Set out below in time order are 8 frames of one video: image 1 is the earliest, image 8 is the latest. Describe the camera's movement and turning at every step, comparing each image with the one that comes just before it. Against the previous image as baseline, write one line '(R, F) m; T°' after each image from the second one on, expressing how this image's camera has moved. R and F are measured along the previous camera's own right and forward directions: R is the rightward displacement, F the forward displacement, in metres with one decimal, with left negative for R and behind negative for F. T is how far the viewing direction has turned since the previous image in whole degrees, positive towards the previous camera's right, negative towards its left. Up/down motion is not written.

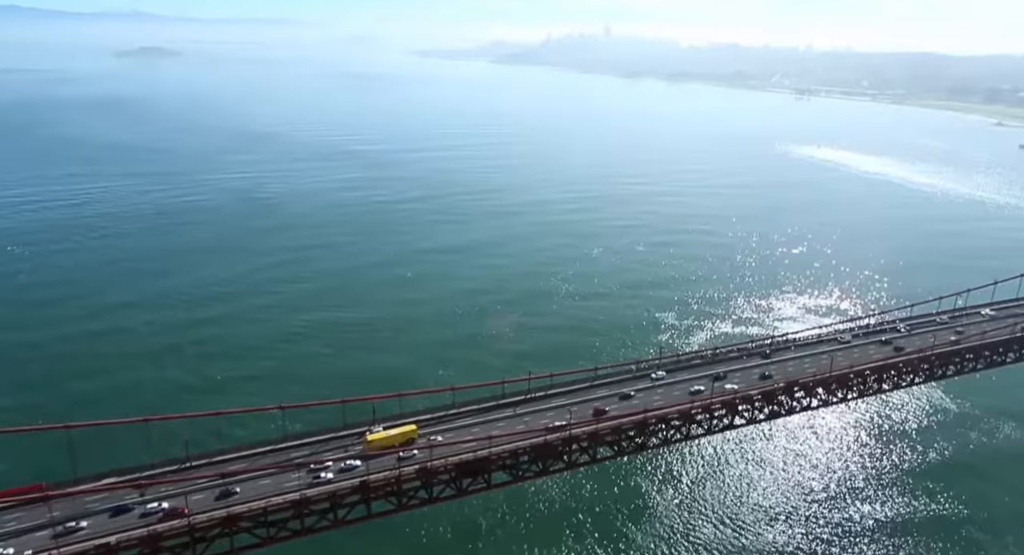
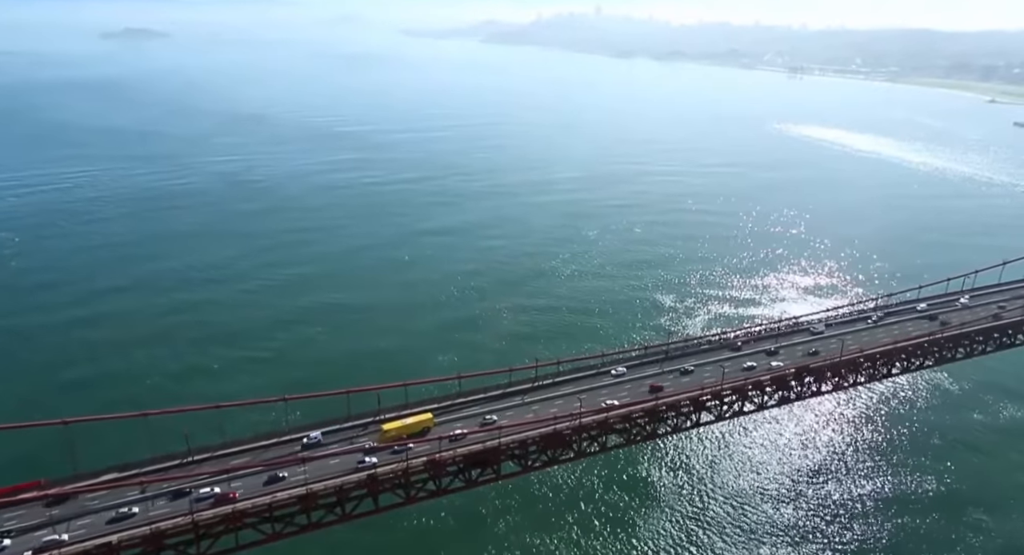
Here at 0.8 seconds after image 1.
(+6.5, -0.1) m; -2°
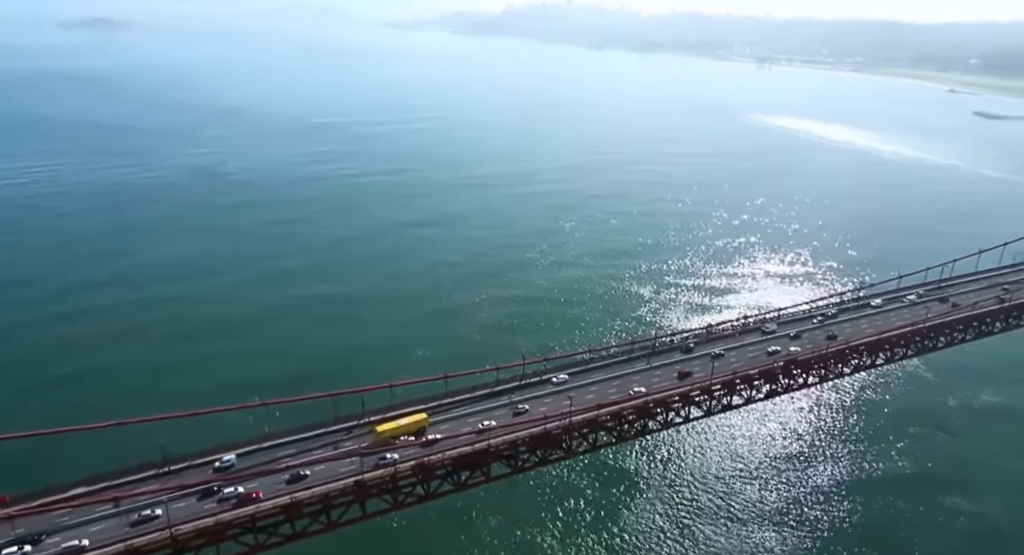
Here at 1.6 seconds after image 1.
(-0.2, +0.4) m; +2°
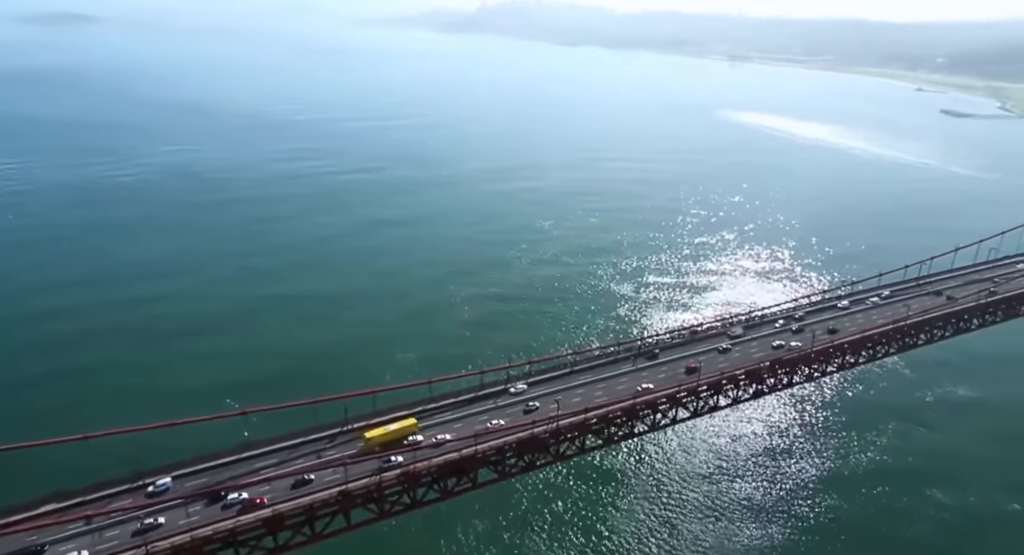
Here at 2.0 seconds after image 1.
(-0.1, +0.3) m; +2°
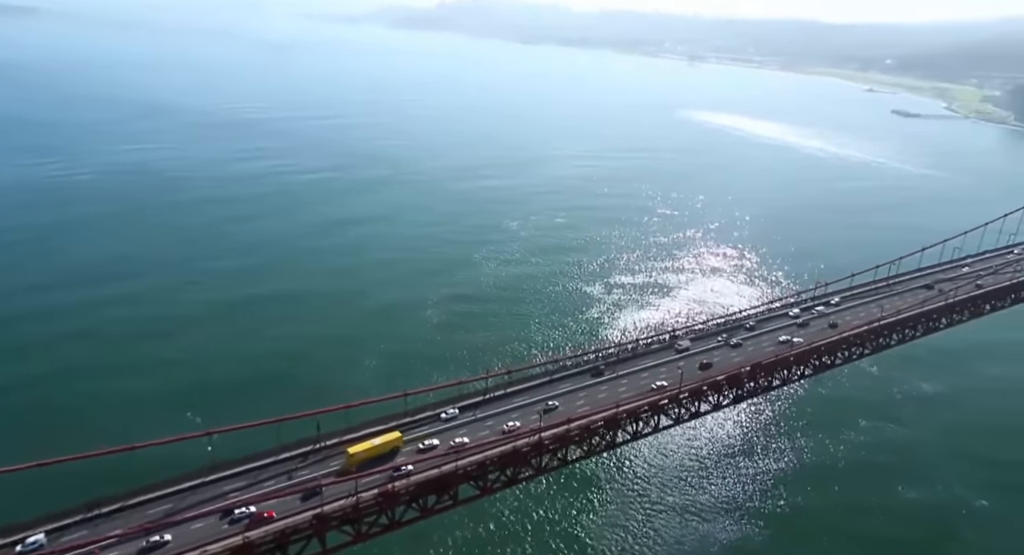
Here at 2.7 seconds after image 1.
(-0.2, +0.5) m; +3°
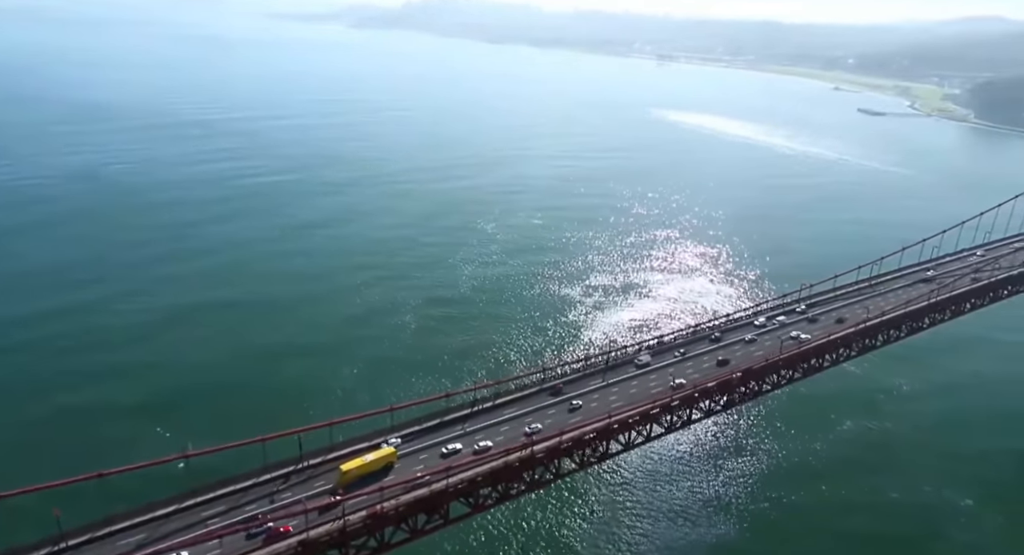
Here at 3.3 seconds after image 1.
(-0.2, +0.4) m; +2°
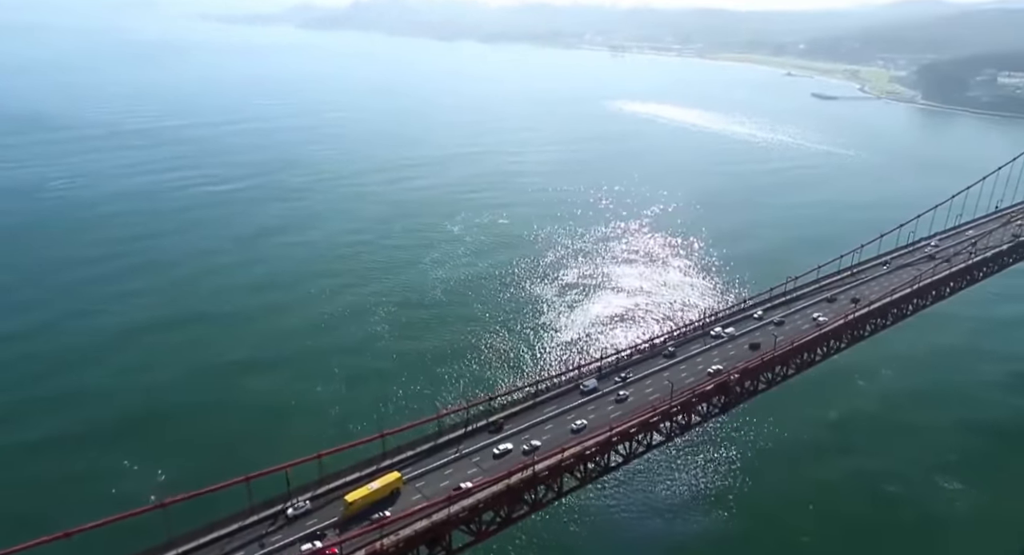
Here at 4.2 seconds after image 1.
(-0.4, +0.7) m; +3°
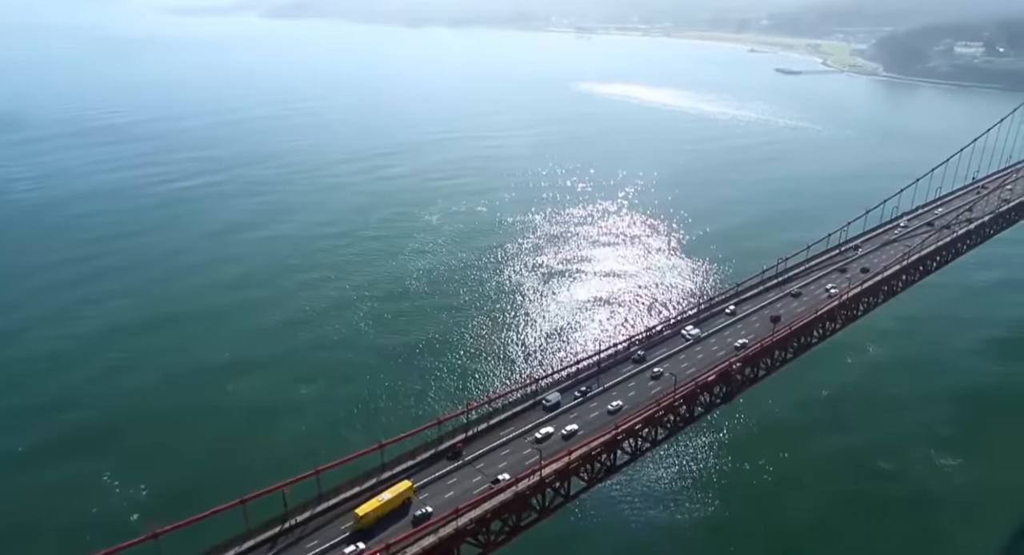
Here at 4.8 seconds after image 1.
(-0.4, +0.5) m; +2°
